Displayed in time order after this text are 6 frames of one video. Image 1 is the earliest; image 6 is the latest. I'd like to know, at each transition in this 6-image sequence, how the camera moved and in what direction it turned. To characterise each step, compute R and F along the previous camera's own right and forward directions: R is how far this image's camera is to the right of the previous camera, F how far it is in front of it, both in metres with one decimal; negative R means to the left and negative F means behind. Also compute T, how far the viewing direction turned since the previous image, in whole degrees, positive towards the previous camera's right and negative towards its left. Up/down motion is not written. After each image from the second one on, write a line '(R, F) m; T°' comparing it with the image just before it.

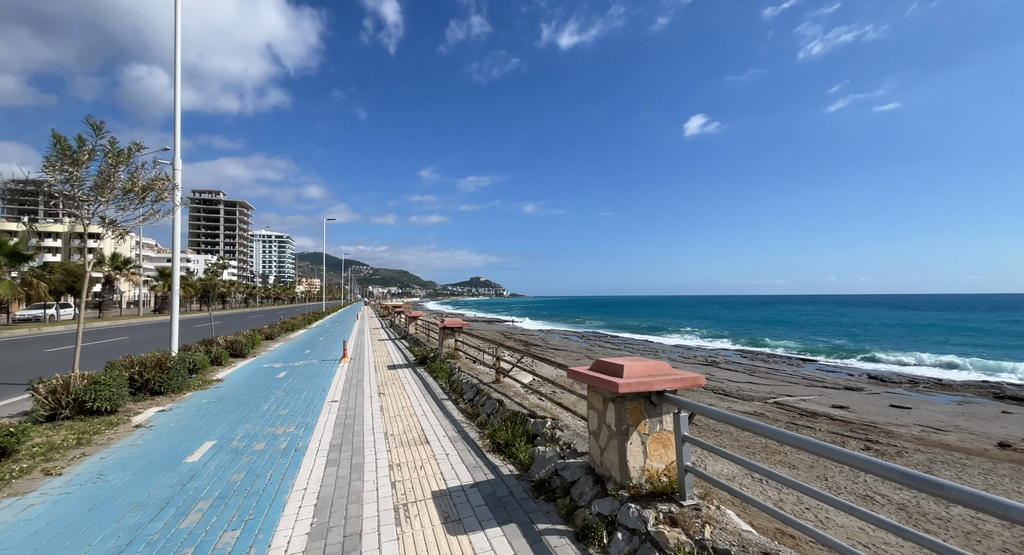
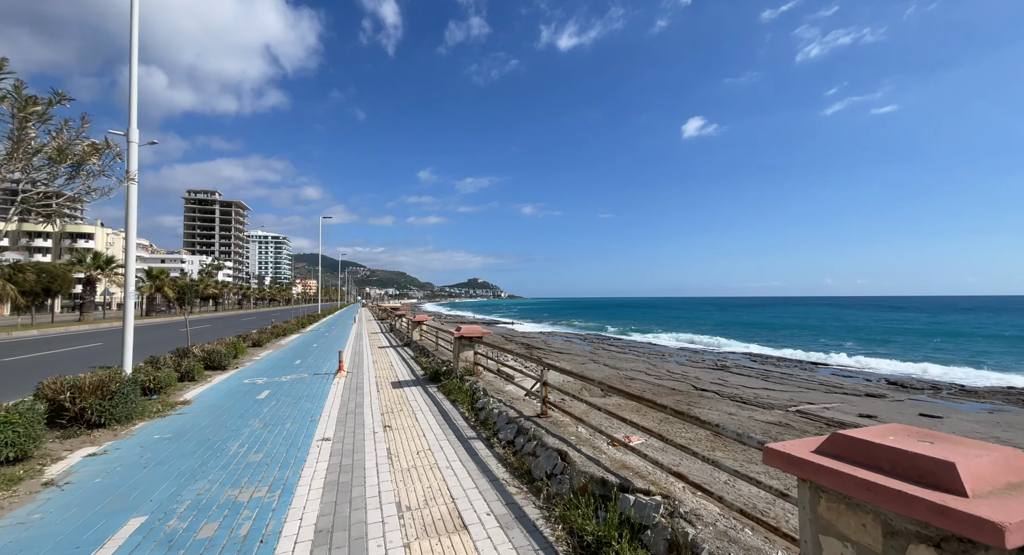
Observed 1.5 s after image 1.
(-0.3, +0.8) m; 0°
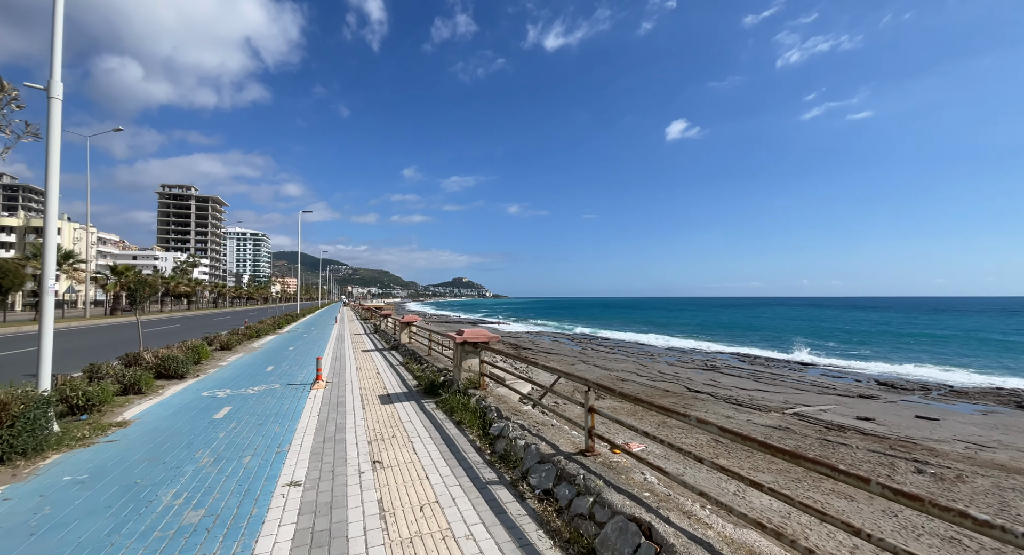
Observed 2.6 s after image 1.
(-0.2, +0.6) m; +2°
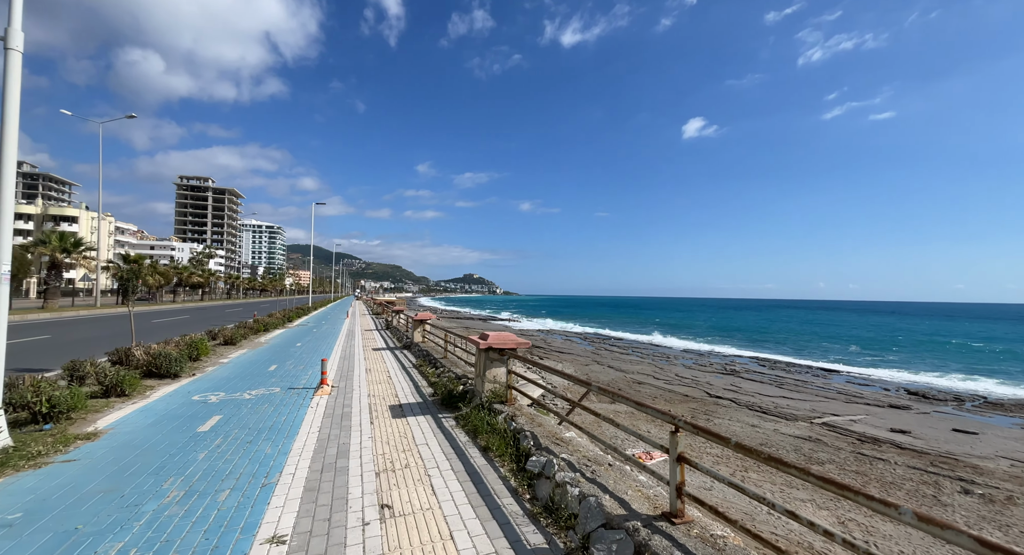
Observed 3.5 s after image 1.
(-0.2, +0.5) m; -1°
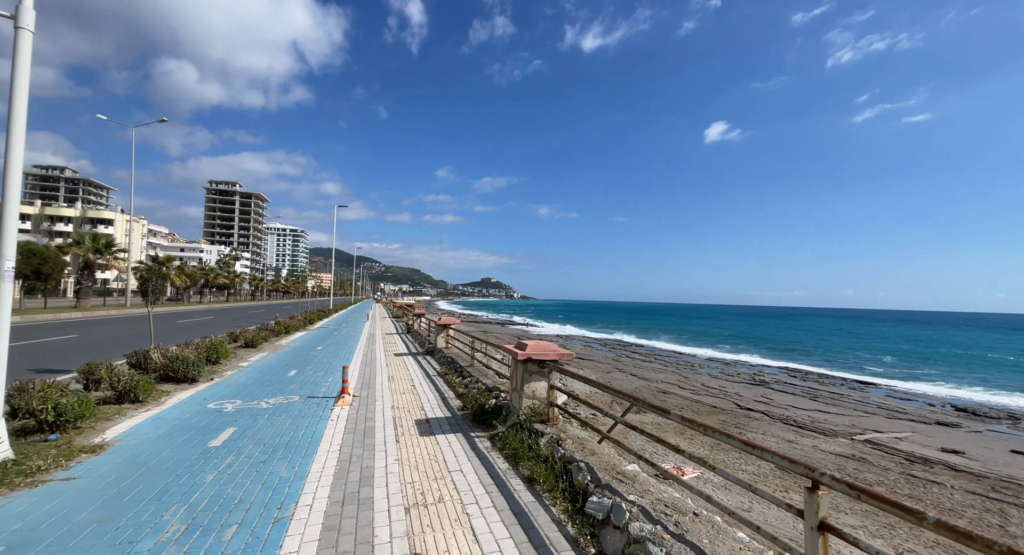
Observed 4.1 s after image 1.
(-0.1, +0.3) m; -2°
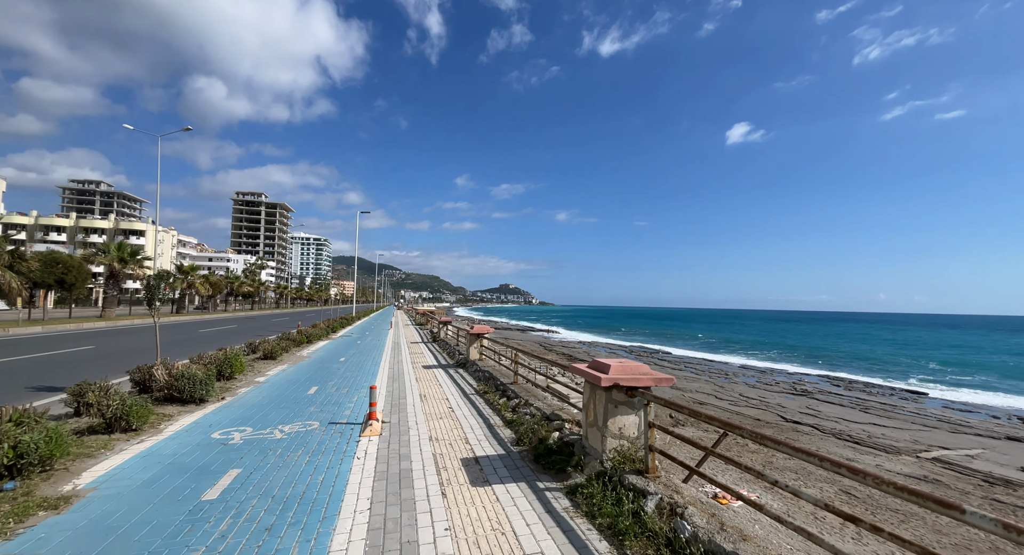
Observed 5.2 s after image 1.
(-0.3, +0.6) m; -3°
